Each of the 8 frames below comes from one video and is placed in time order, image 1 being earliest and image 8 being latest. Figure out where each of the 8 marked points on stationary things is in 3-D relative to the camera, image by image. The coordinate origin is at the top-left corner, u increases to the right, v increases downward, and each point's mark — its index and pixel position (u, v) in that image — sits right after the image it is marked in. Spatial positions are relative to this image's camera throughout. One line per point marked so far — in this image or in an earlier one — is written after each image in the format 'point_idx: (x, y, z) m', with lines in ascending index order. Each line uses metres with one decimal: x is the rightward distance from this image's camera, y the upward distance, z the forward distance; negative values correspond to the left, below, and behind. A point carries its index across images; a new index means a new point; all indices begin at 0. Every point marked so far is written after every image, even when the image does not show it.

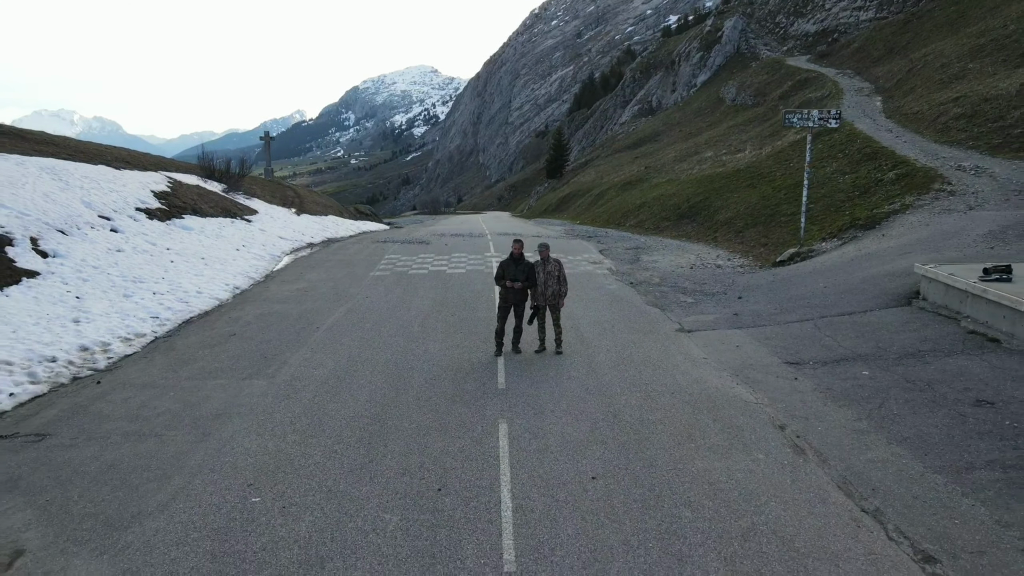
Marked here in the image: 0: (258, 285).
0: (-5.1, +0.1, +14.5) m
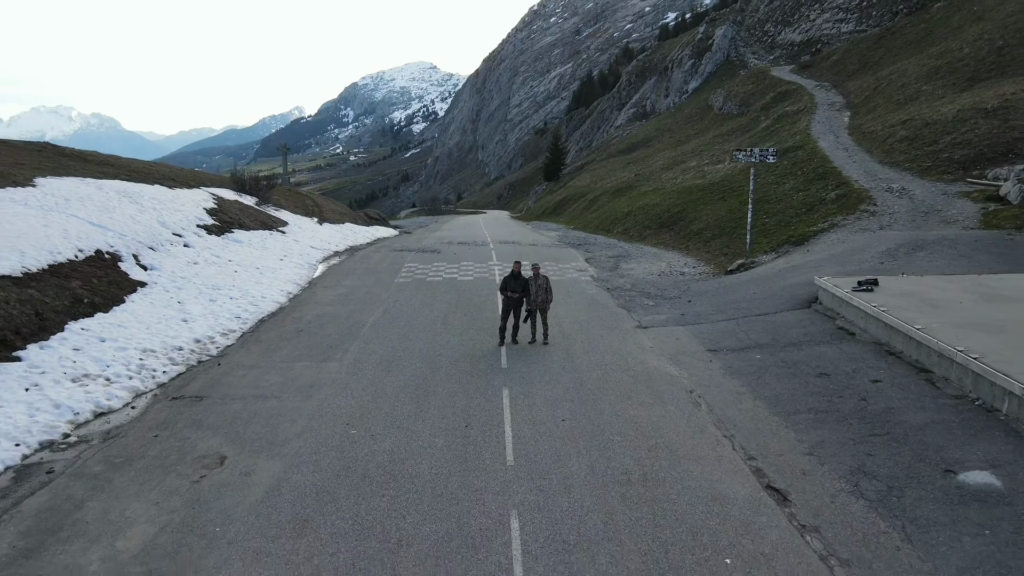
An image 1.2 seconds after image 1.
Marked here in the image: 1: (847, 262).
0: (-5.2, 0.0, +17.8) m
1: (+7.1, +0.5, +15.0) m
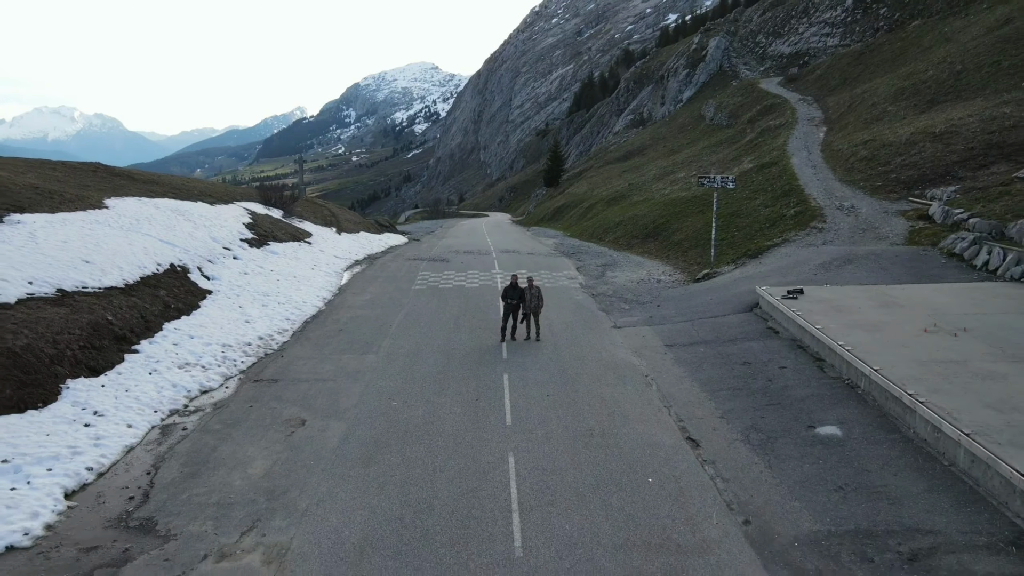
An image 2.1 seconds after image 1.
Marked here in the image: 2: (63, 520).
0: (-5.2, -0.2, +21.0) m
1: (+7.1, +0.3, +18.2) m
2: (-5.2, -2.7, +8.3) m
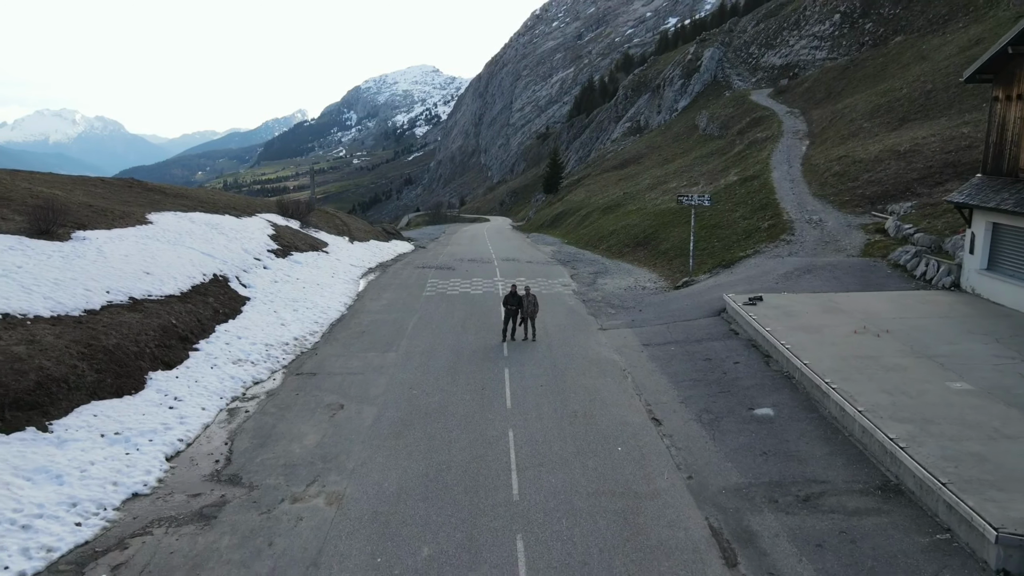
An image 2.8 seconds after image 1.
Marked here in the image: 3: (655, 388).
0: (-5.2, -0.4, +23.6) m
1: (+7.1, +0.1, +20.8) m
2: (-5.2, -2.8, +10.9) m
3: (+2.9, -2.0, +14.4) m
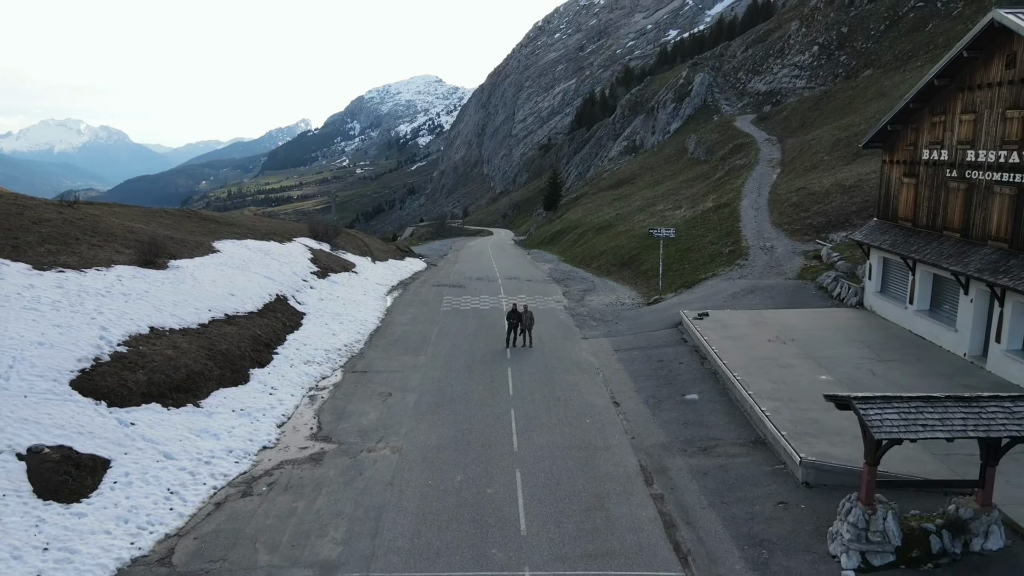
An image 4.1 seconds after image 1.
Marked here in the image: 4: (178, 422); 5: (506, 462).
0: (-5.1, -1.1, +28.9) m
1: (+7.2, -0.5, +26.0) m
2: (-5.2, -3.4, +16.1) m
3: (+2.9, -2.6, +19.6) m
4: (-7.2, -2.9, +15.3) m
5: (-0.1, -3.6, +14.7) m
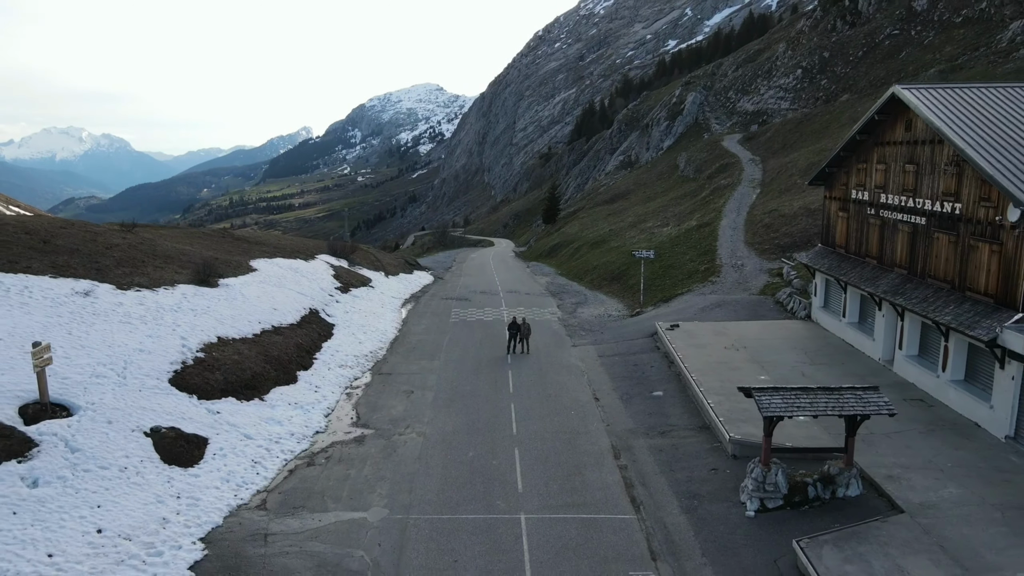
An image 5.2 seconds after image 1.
0: (-5.1, -1.8, +33.1) m
1: (+7.2, -1.1, +30.2) m
2: (-5.2, -3.9, +20.3) m
3: (+3.0, -3.1, +23.8) m
4: (-7.2, -3.4, +19.5) m
5: (-0.1, -4.1, +18.9) m
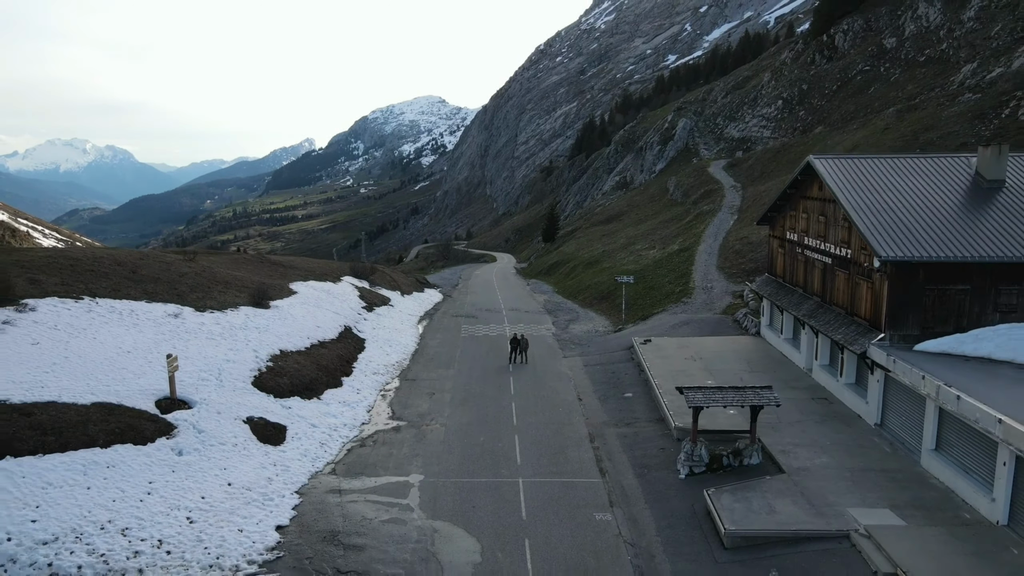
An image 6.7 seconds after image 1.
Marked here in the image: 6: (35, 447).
0: (-5.0, -2.8, +39.0) m
1: (+7.2, -2.2, +36.1) m
2: (-5.2, -4.8, +26.2) m
3: (+3.0, -4.1, +29.6) m
4: (-7.2, -4.3, +25.4) m
5: (-0.1, -5.0, +24.7) m
6: (-11.8, -3.9, +17.5) m
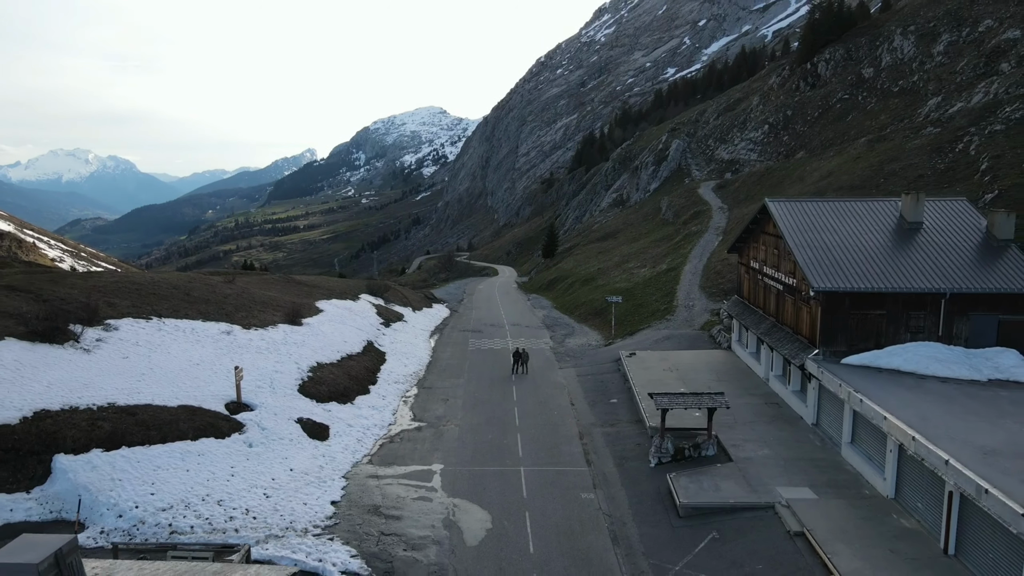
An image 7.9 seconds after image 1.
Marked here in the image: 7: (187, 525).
0: (-4.9, -4.0, +43.9) m
1: (+7.4, -3.3, +41.0) m
2: (-5.1, -5.8, +31.1) m
3: (+3.1, -5.1, +34.5) m
4: (-7.0, -5.2, +30.3) m
5: (0.0, -5.9, +29.6) m
6: (-11.7, -4.8, +22.4) m
7: (-8.9, -6.5, +19.5) m
